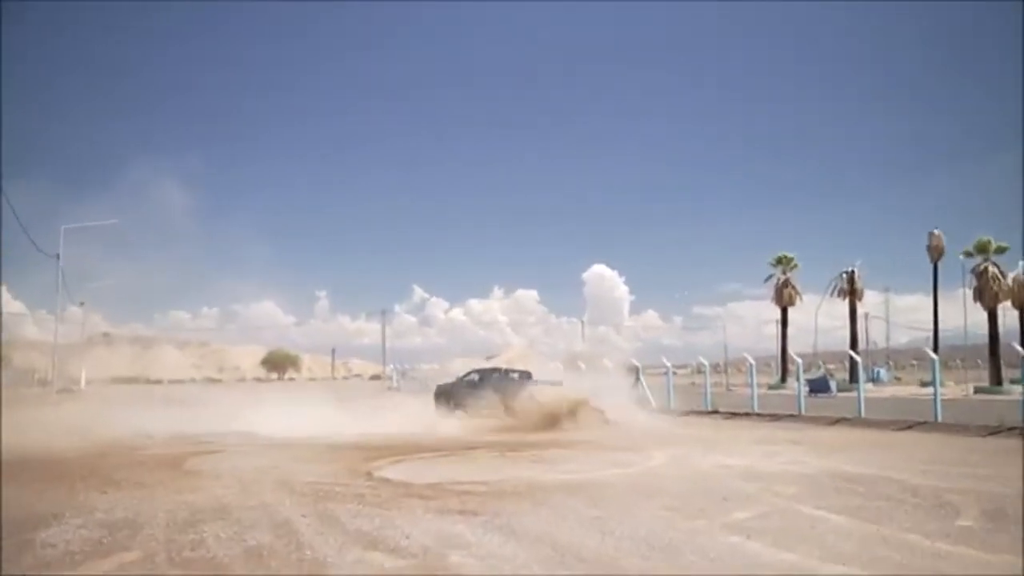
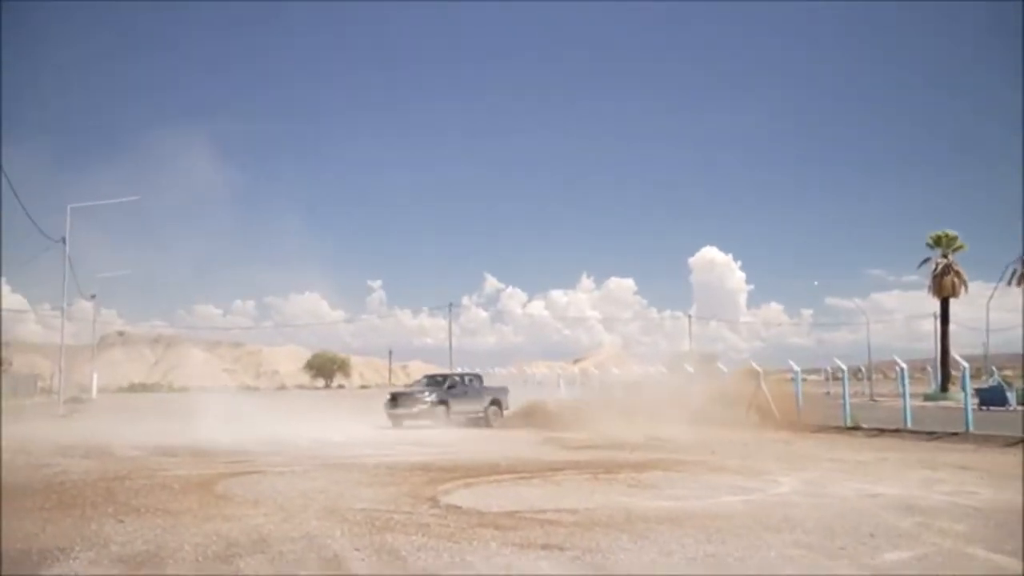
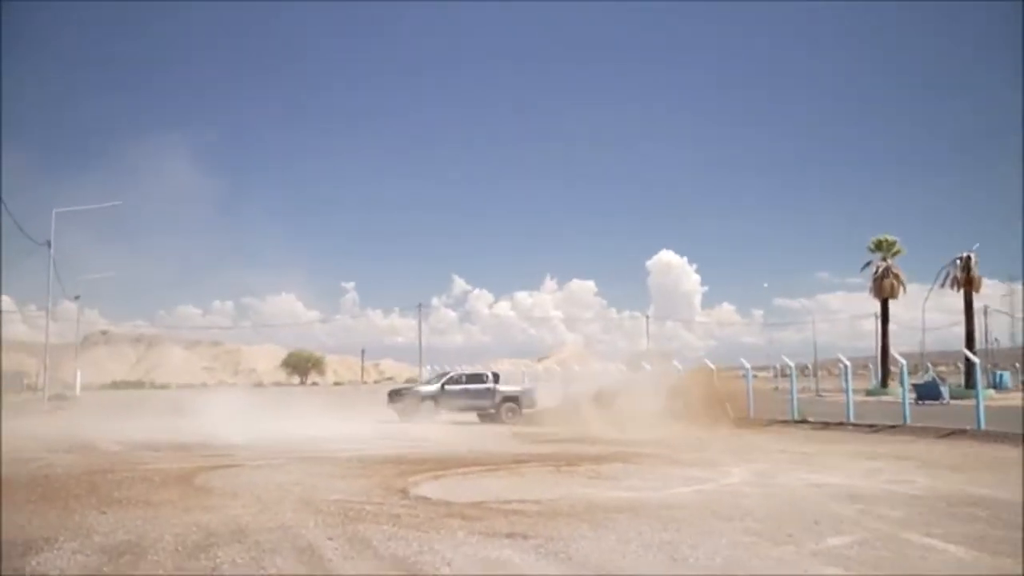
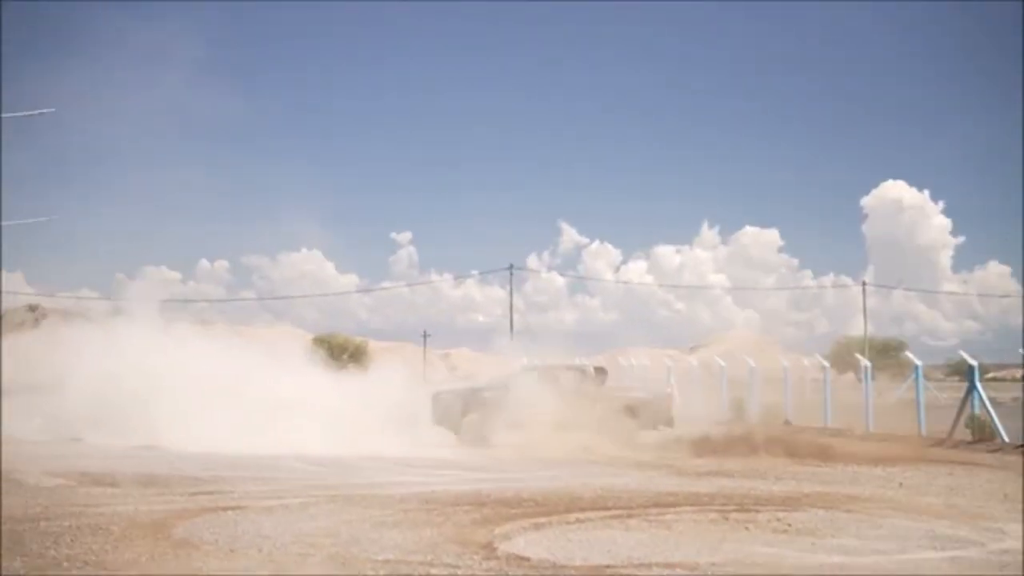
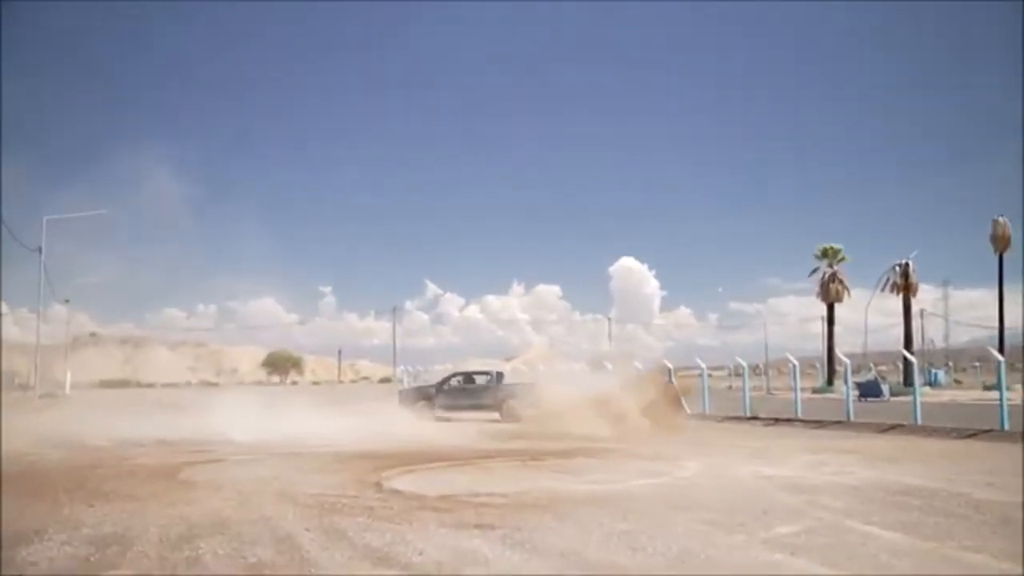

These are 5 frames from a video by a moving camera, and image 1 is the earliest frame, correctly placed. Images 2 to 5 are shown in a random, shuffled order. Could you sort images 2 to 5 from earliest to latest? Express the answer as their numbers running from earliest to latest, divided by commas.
5, 3, 2, 4
